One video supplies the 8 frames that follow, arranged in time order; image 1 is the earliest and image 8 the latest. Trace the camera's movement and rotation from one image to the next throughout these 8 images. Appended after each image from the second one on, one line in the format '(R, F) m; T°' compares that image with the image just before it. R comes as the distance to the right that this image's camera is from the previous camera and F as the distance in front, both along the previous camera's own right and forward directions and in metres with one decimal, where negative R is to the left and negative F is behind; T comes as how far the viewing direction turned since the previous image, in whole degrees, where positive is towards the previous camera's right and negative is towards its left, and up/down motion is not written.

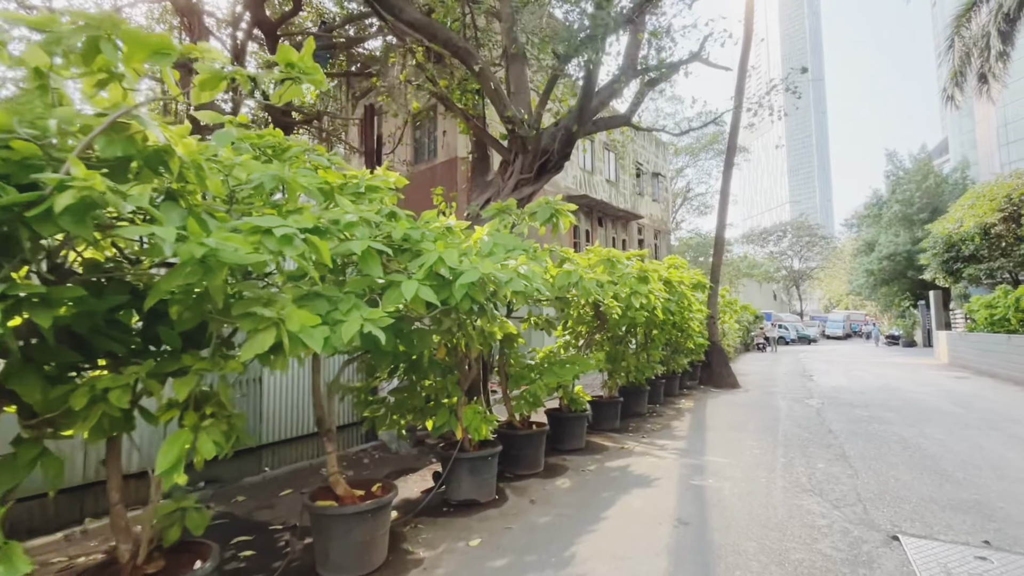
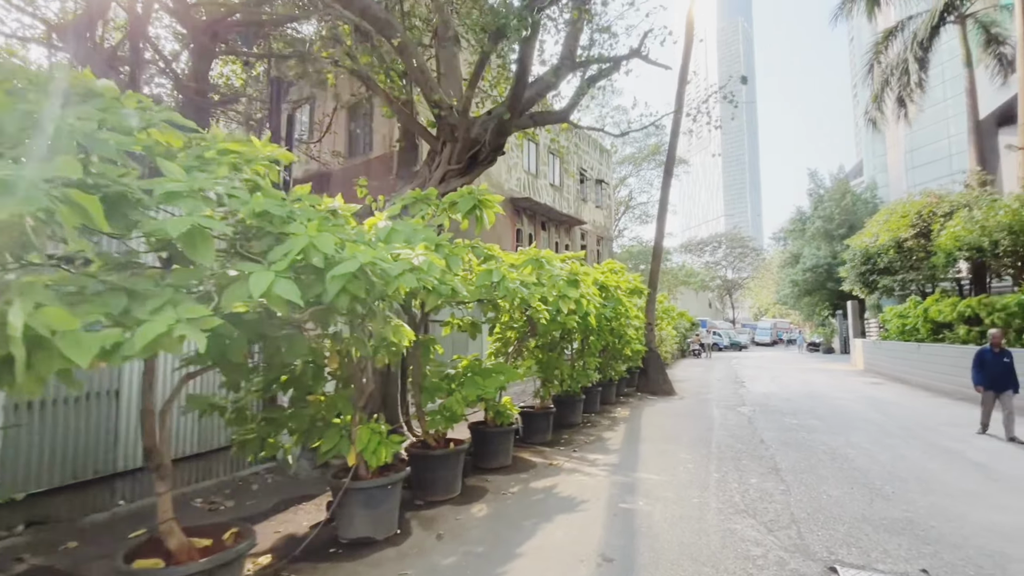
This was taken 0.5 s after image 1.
(+0.3, +0.6) m; +6°
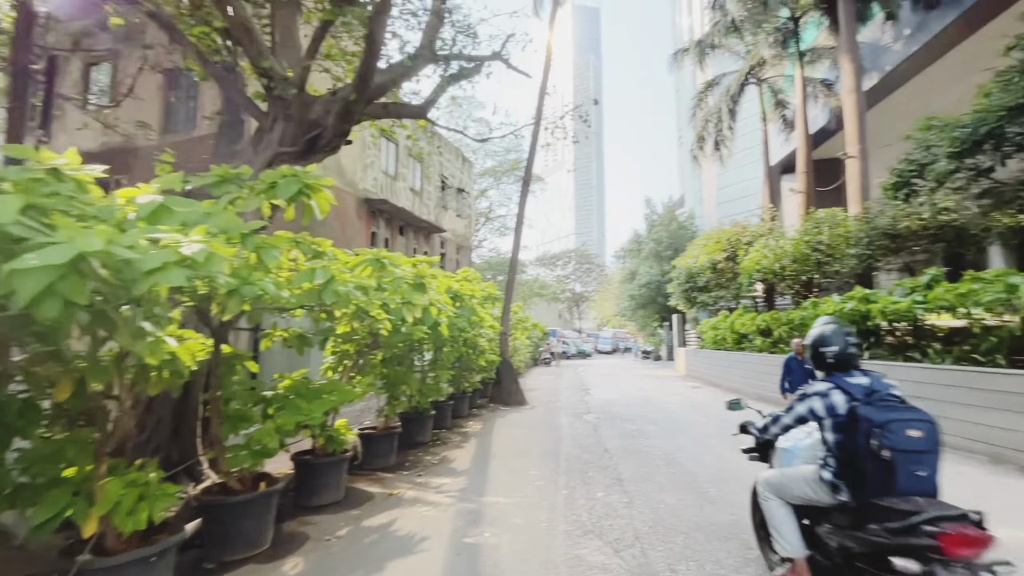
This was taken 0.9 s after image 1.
(+0.2, +0.5) m; +17°
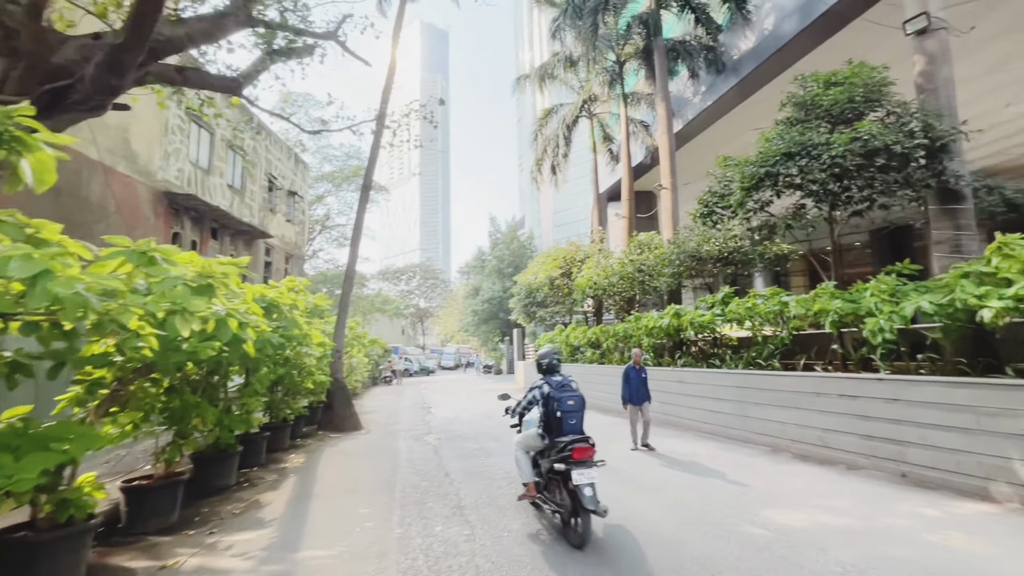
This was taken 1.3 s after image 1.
(+0.1, +0.5) m; +19°
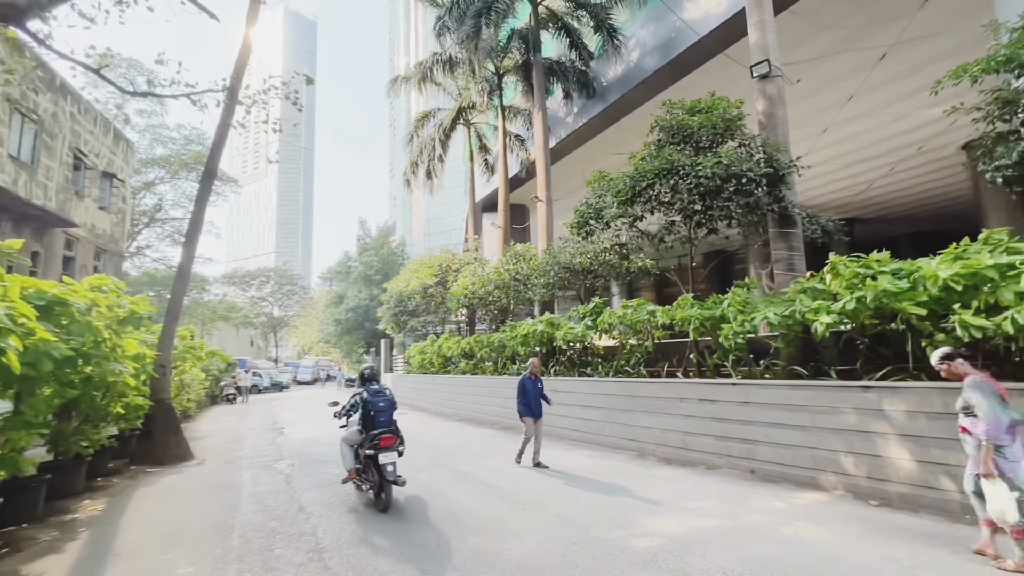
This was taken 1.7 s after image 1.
(-0.1, +0.5) m; +16°
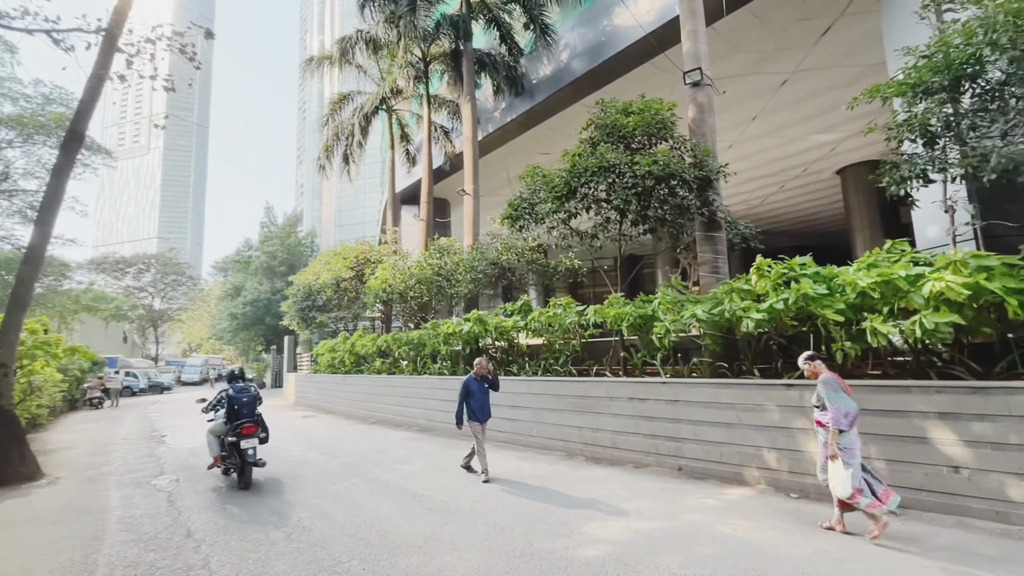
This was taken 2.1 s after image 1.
(-0.2, +0.4) m; +10°
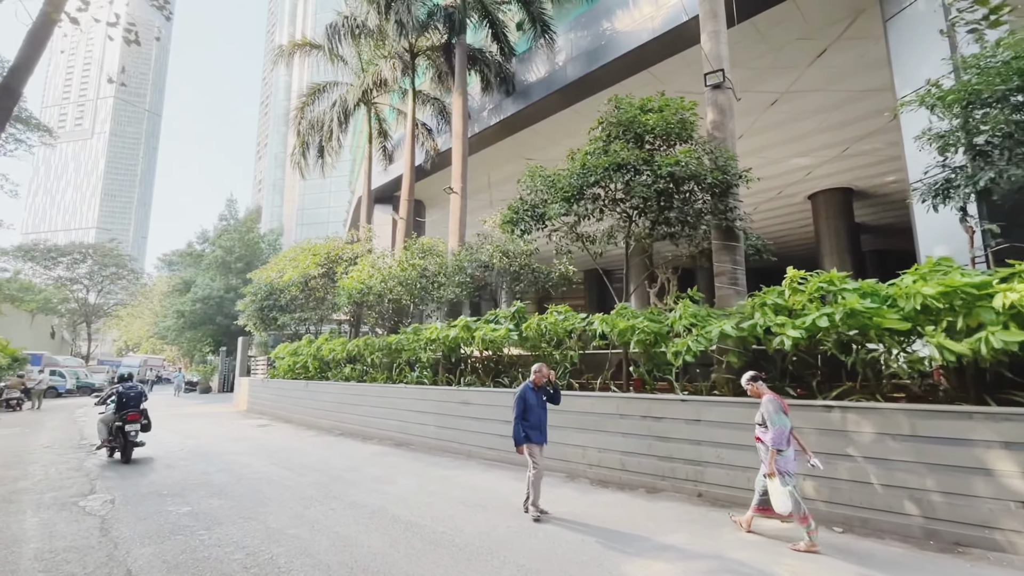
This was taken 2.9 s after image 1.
(-0.6, +0.7) m; +5°
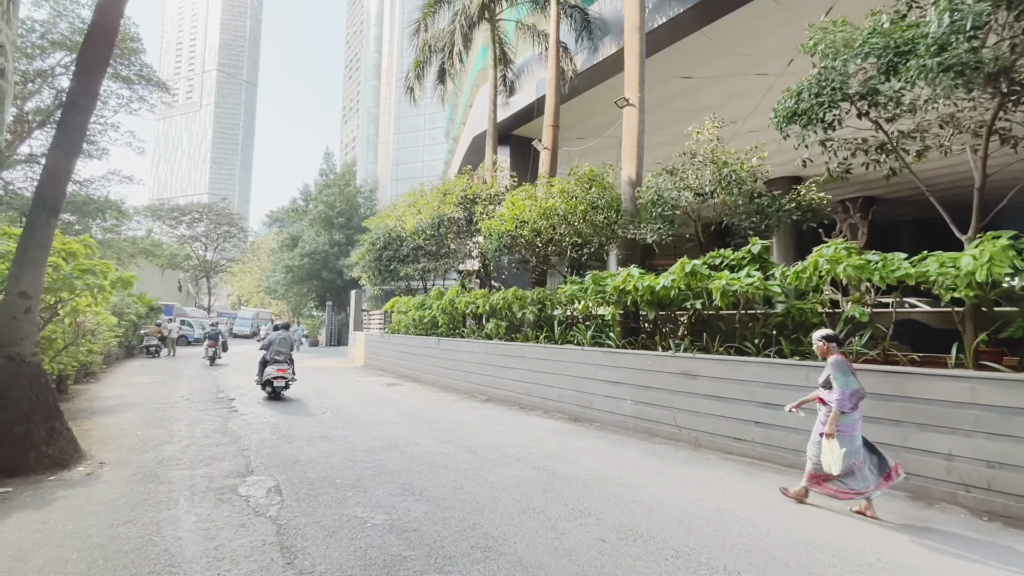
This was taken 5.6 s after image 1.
(-2.2, +2.1) m; -9°
